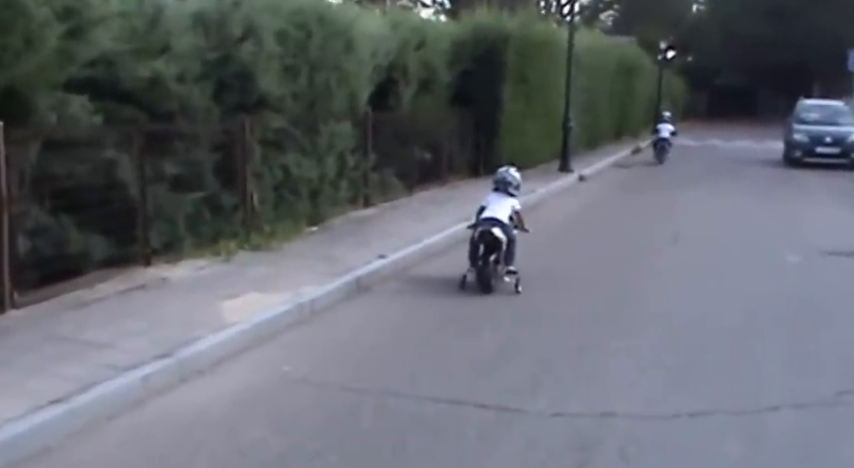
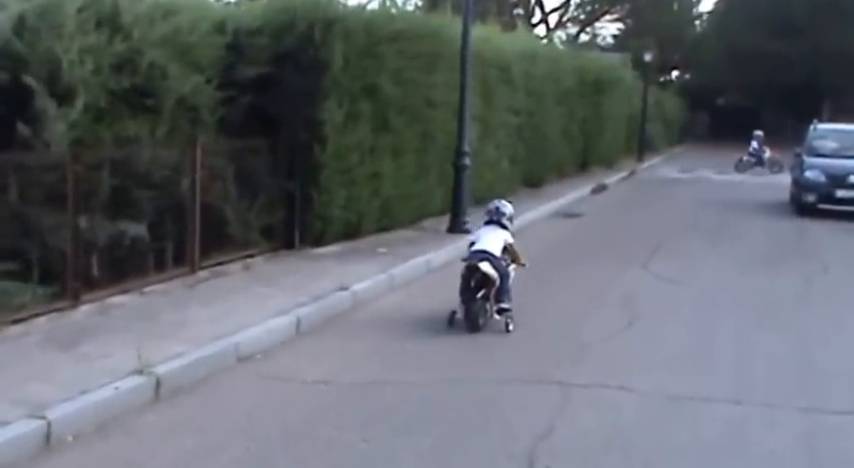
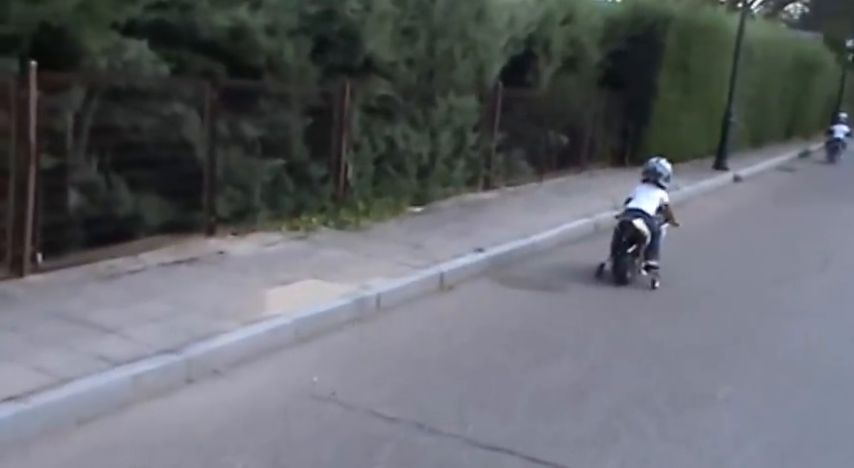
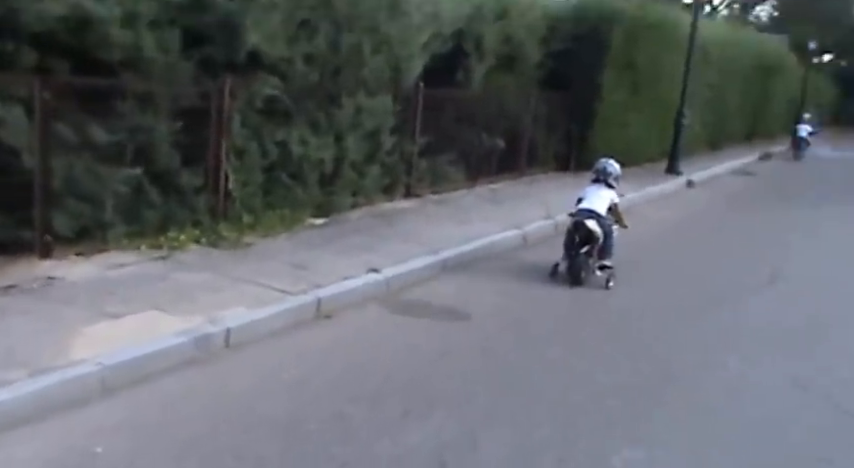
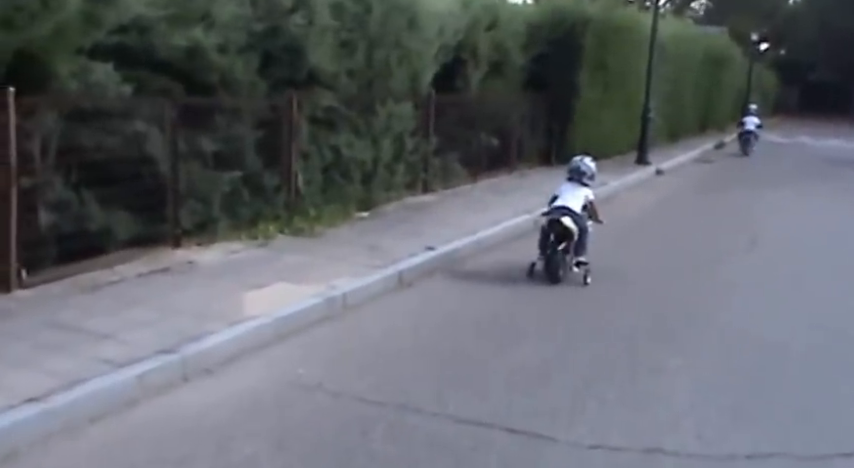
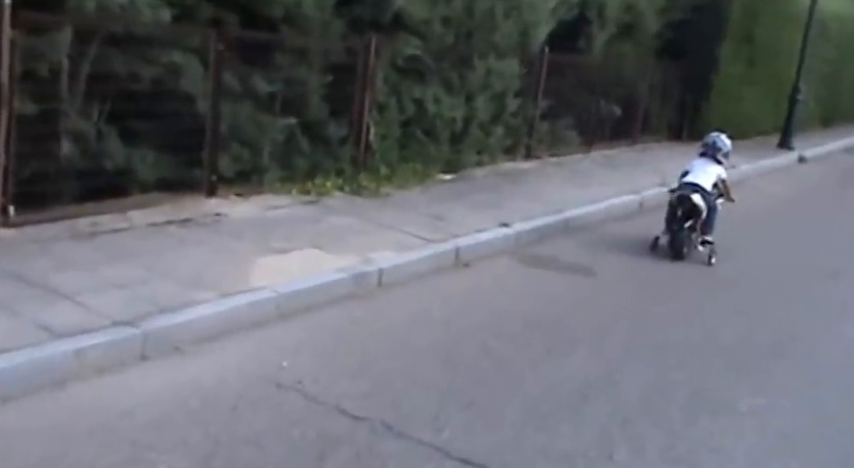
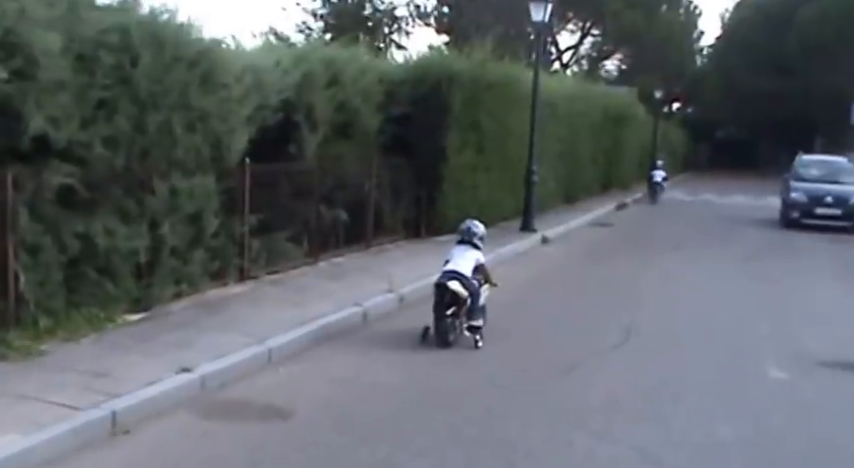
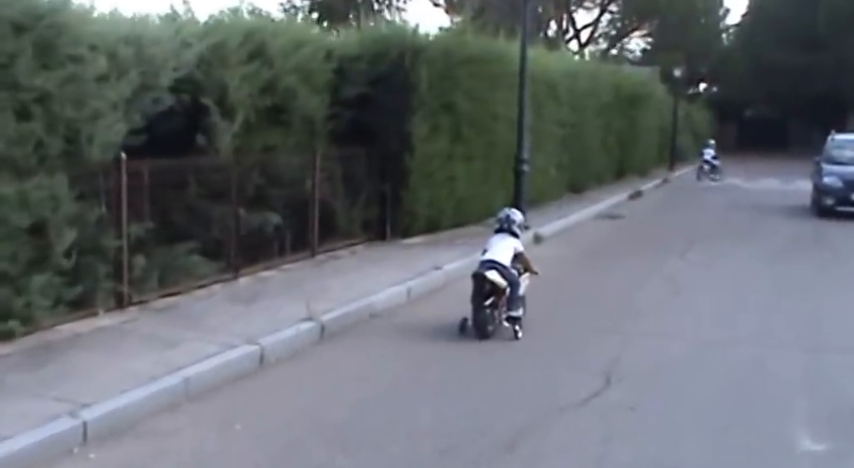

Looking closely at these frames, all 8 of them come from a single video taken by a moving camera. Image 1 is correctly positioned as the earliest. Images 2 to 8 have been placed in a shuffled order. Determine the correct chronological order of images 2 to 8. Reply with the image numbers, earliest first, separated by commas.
5, 3, 6, 4, 7, 8, 2
